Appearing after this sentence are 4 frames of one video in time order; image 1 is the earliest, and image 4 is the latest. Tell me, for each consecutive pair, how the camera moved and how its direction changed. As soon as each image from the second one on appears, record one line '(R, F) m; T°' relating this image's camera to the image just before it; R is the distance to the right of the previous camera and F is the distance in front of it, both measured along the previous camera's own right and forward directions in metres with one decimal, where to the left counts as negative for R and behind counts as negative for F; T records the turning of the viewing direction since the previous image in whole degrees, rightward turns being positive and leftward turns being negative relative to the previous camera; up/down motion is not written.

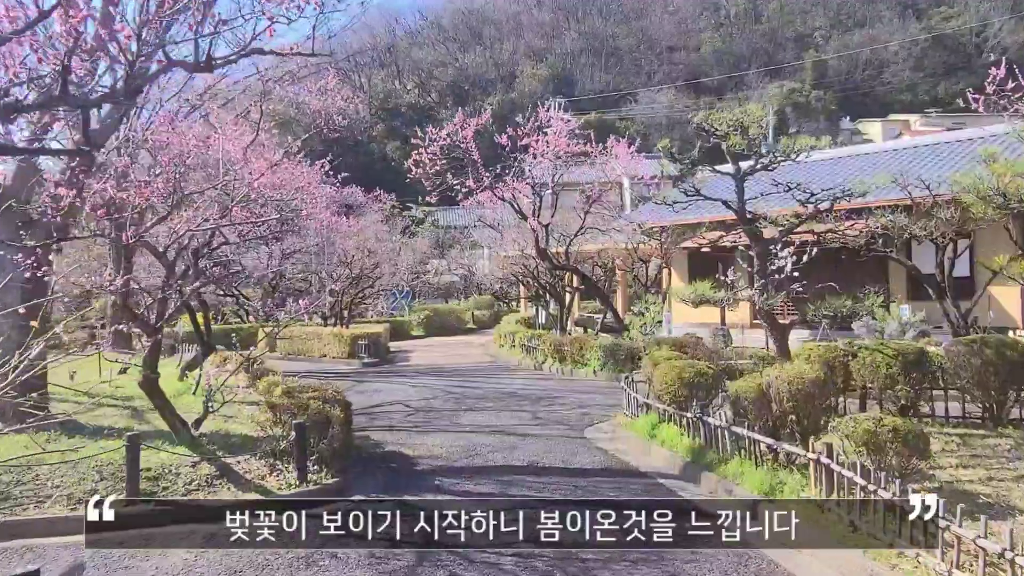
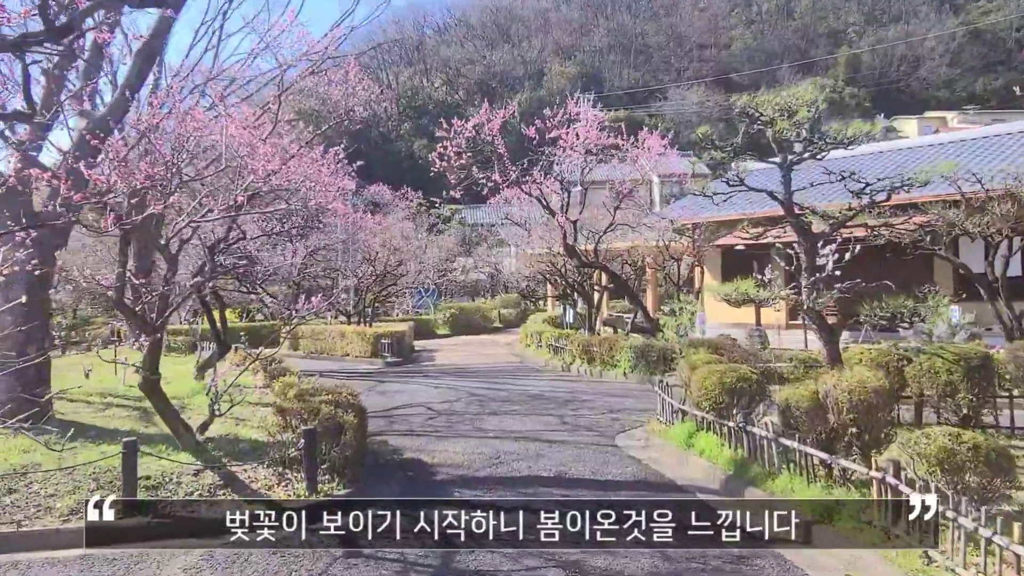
(0.0, +0.4) m; -2°
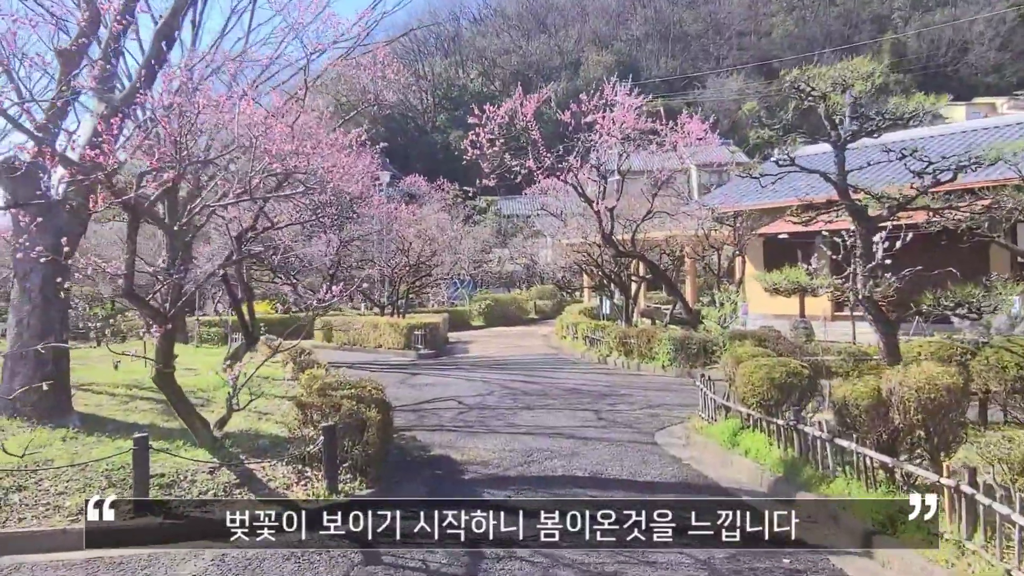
(0.0, +0.3) m; -2°
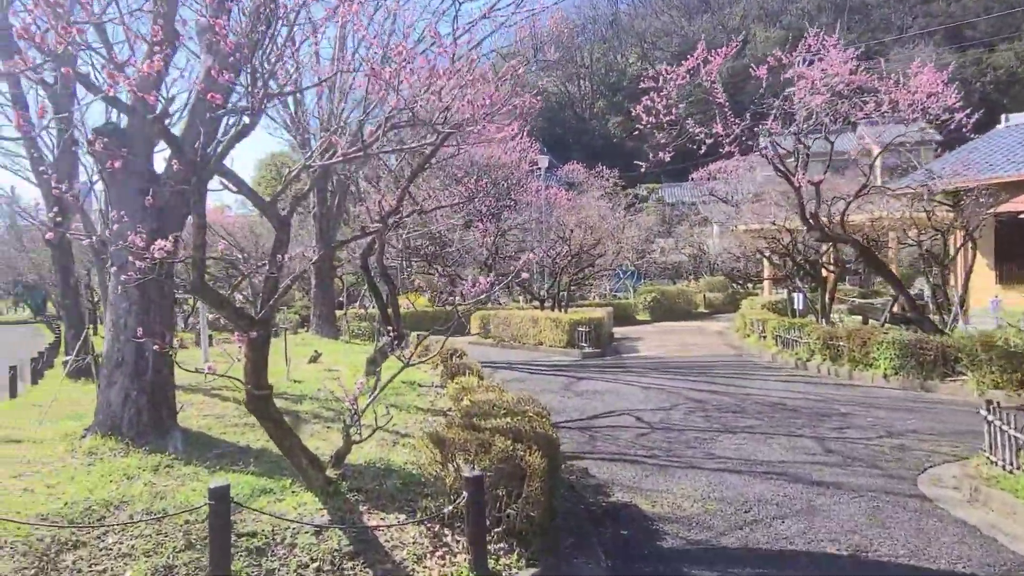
(-0.3, +1.5) m; -10°
